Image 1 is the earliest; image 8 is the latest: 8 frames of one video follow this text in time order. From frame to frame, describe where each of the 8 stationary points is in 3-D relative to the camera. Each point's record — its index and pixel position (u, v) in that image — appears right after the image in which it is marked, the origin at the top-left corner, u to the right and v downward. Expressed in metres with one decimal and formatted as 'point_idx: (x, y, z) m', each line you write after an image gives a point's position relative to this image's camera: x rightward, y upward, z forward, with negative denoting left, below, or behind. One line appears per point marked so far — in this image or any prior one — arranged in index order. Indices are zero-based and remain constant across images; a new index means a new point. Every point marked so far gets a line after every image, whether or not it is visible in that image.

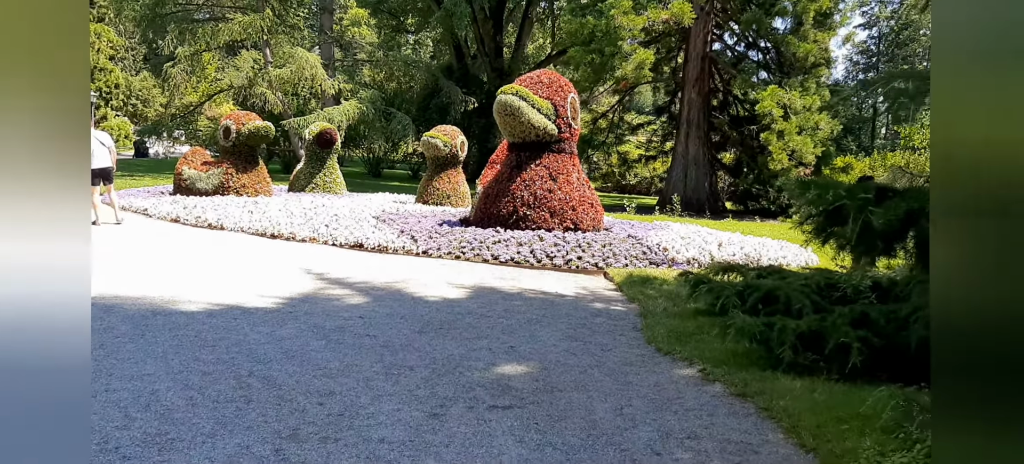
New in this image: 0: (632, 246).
0: (+1.2, -0.2, +7.4) m
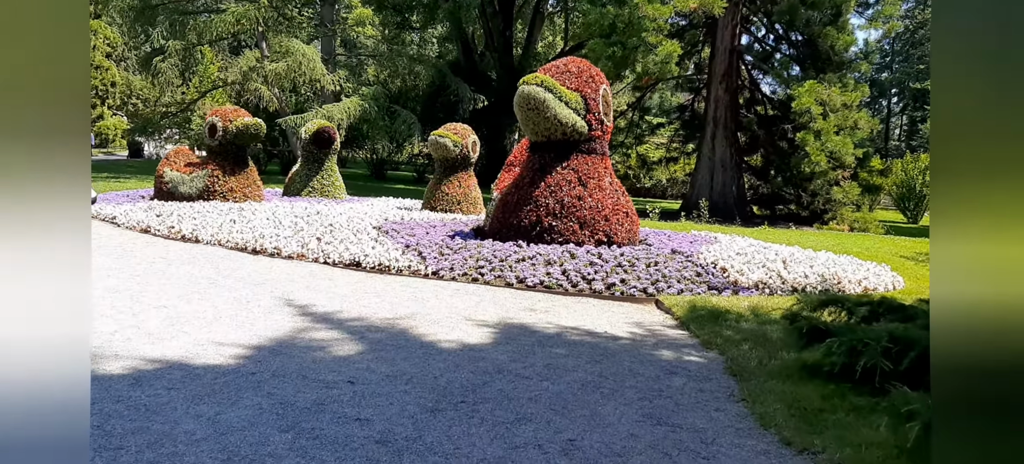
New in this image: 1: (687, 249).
0: (+1.4, -0.3, +6.2) m
1: (+1.7, -0.2, +7.1) m
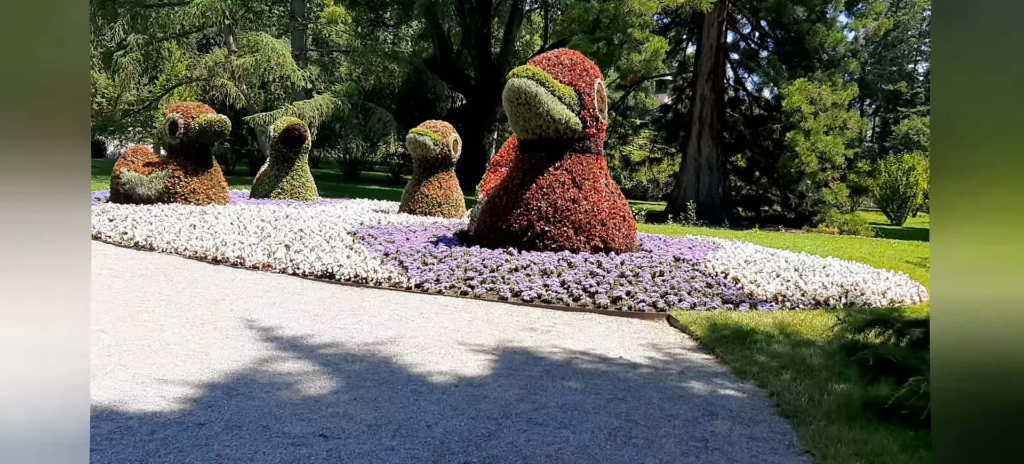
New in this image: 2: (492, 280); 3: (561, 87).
0: (+1.4, -0.4, +5.6) m
1: (+1.6, -0.2, +6.5) m
2: (-0.1, -0.4, +5.4) m
3: (+0.5, +1.4, +6.9) m
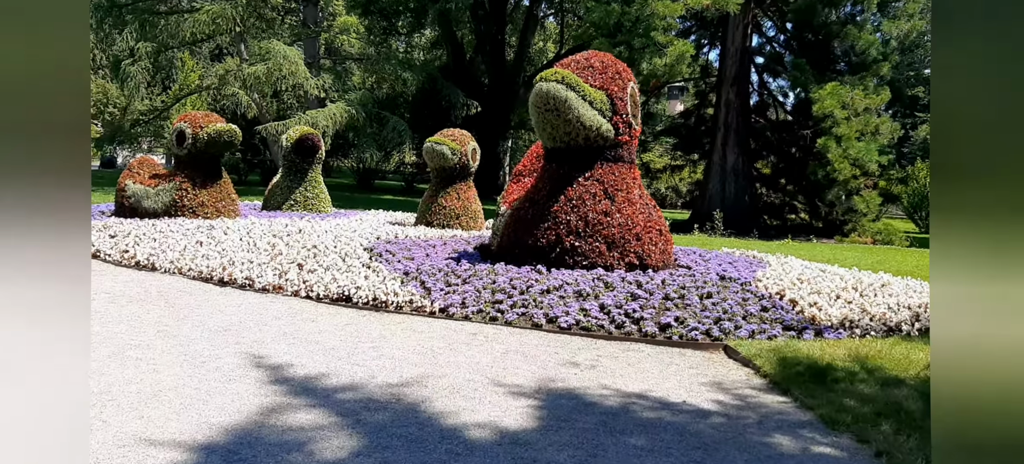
0: (+1.6, -0.5, +5.1) m
1: (+1.8, -0.4, +6.0) m
2: (+0.1, -0.5, +4.9) m
3: (+0.7, +1.2, +6.4) m
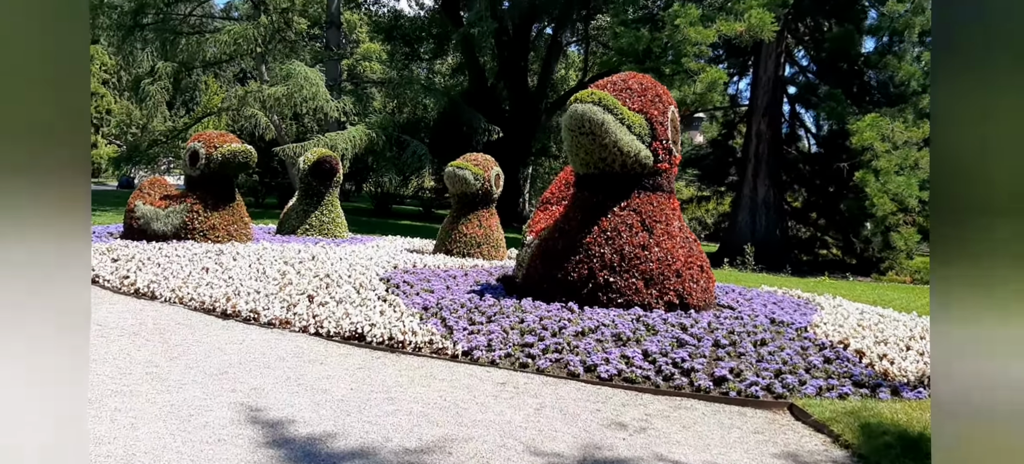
0: (+1.8, -0.7, +4.5) m
1: (+2.1, -0.6, +5.4) m
2: (+0.3, -0.7, +4.3) m
3: (+1.0, +0.9, +5.9) m
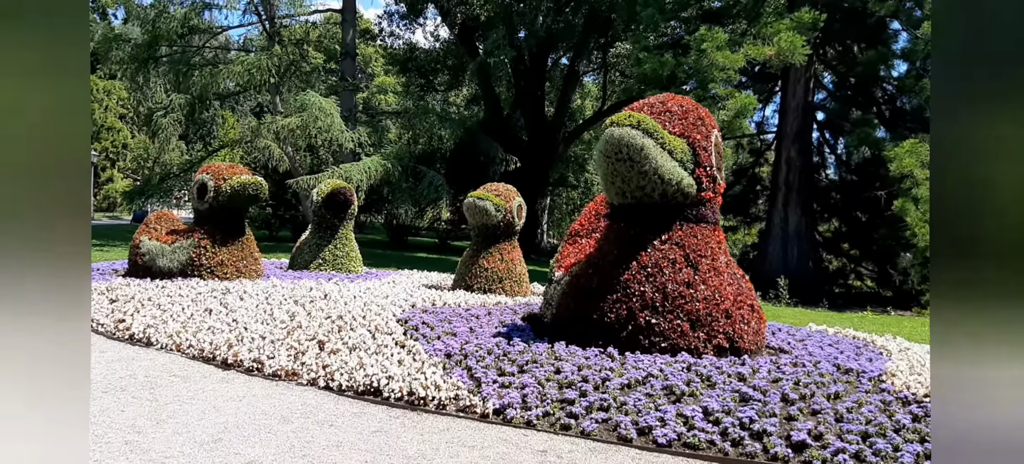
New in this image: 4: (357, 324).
0: (+2.0, -0.9, +3.9) m
1: (+2.3, -0.9, +4.8) m
2: (+0.5, -0.9, +3.8) m
3: (+1.2, +0.7, +5.4) m
4: (-1.1, -0.7, +5.5) m
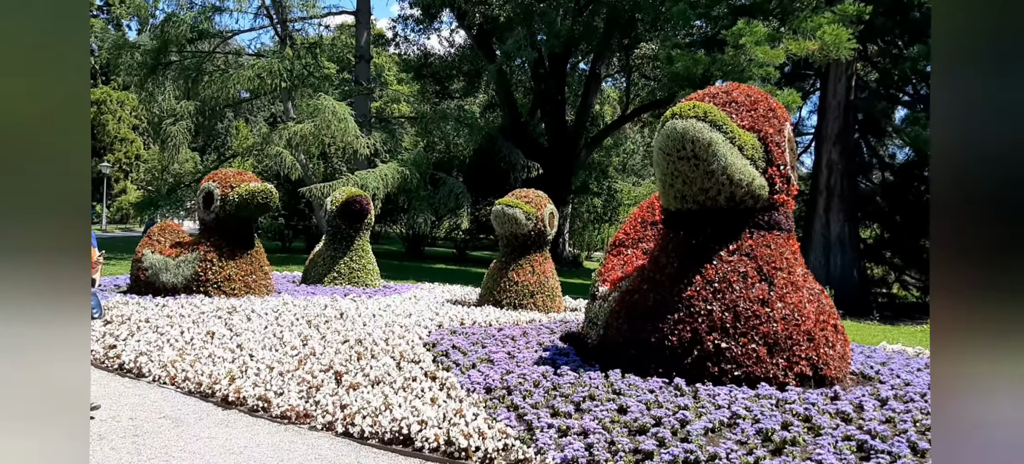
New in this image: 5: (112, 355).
0: (+2.3, -1.0, +3.2) m
1: (+2.6, -0.9, +4.0) m
2: (+0.7, -0.9, +3.0) m
3: (+1.5, +0.6, +4.6) m
4: (-0.9, -0.8, +4.7) m
5: (-2.6, -0.8, +4.9) m
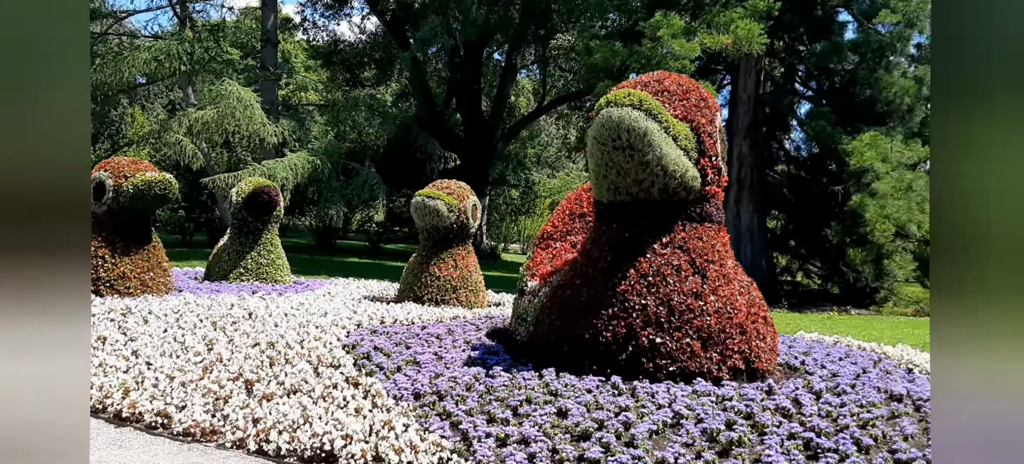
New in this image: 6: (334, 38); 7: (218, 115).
0: (+2.0, -0.9, +3.2) m
1: (+2.2, -0.9, +4.1) m
2: (+0.5, -0.9, +2.8) m
3: (+1.0, +0.7, +4.5) m
4: (-1.3, -0.7, +4.4) m
5: (-3.1, -0.8, +4.3) m
6: (-4.3, +4.8, +17.8) m
7: (-5.5, +2.1, +13.6) m
